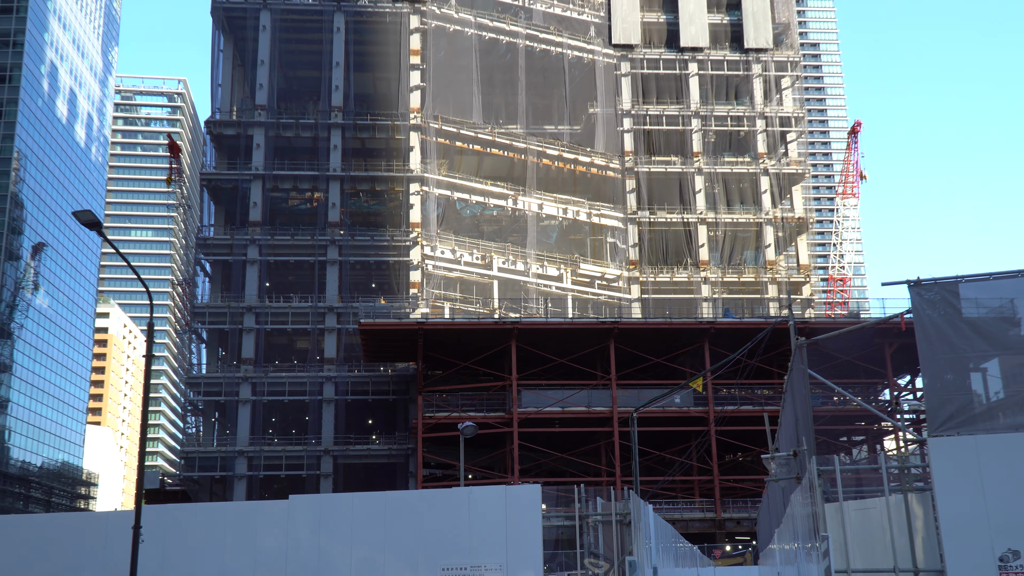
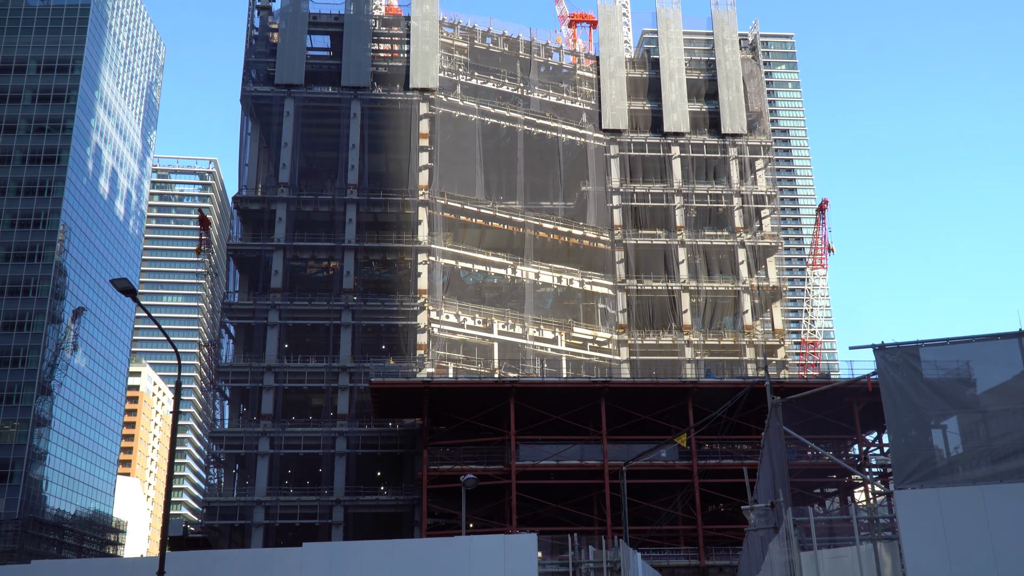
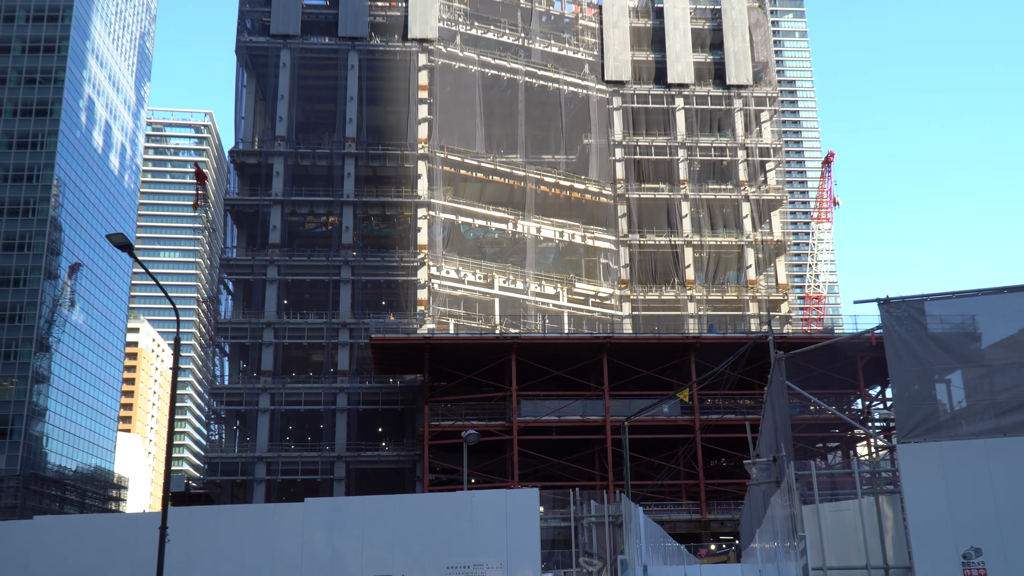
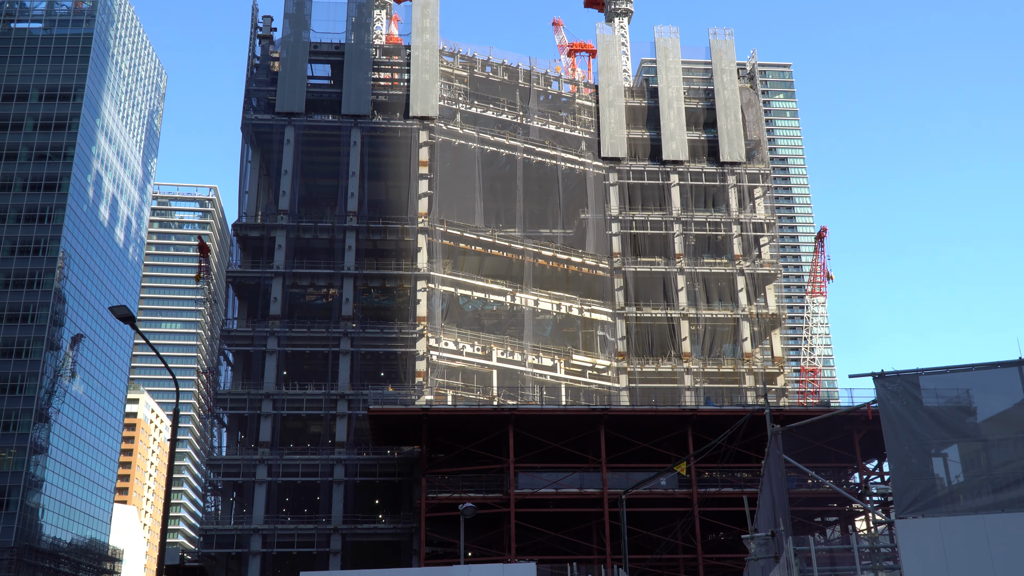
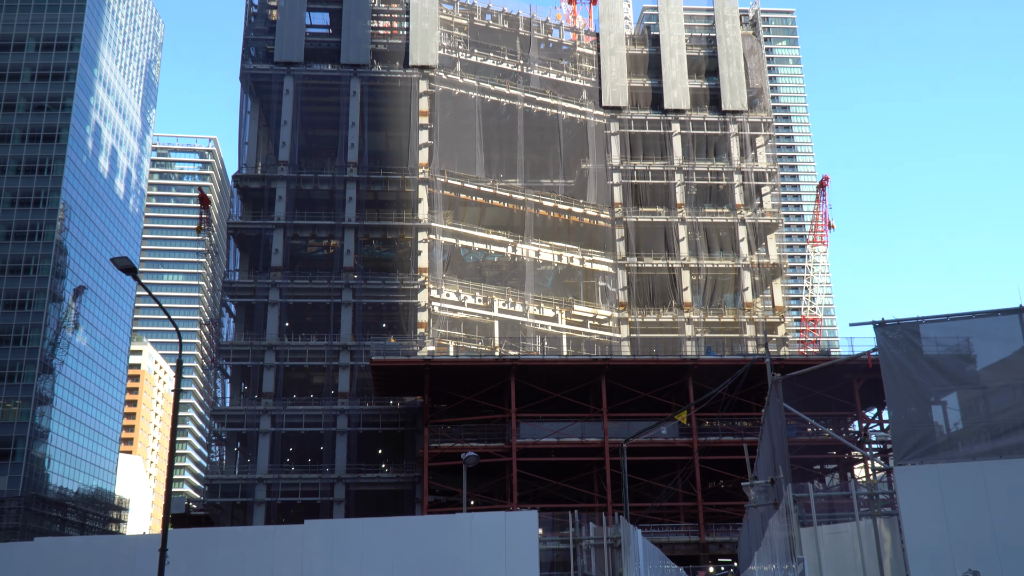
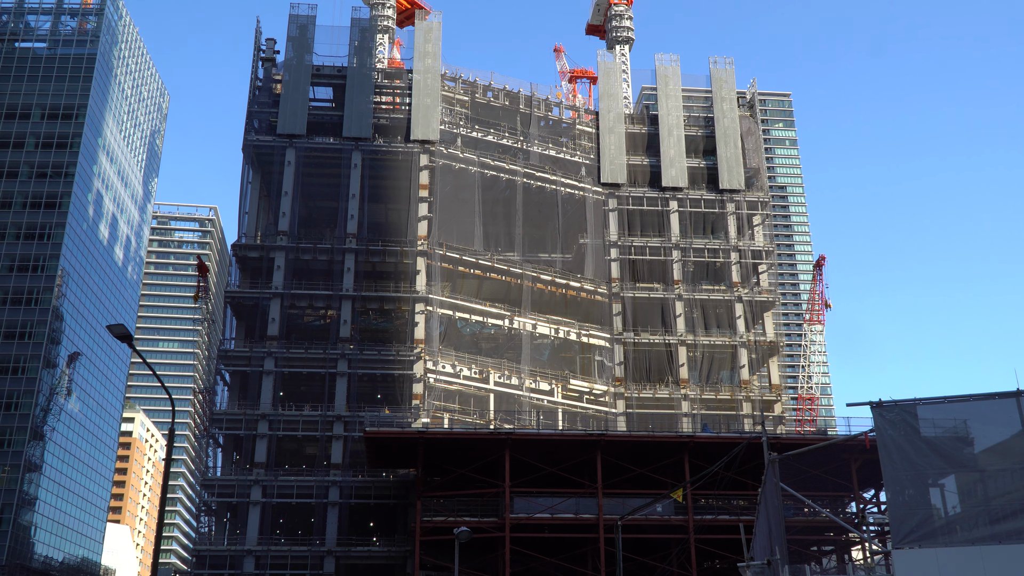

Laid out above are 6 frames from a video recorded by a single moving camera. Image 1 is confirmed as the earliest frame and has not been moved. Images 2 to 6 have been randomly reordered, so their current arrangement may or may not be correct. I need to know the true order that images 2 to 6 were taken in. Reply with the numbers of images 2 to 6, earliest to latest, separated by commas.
3, 5, 2, 4, 6
